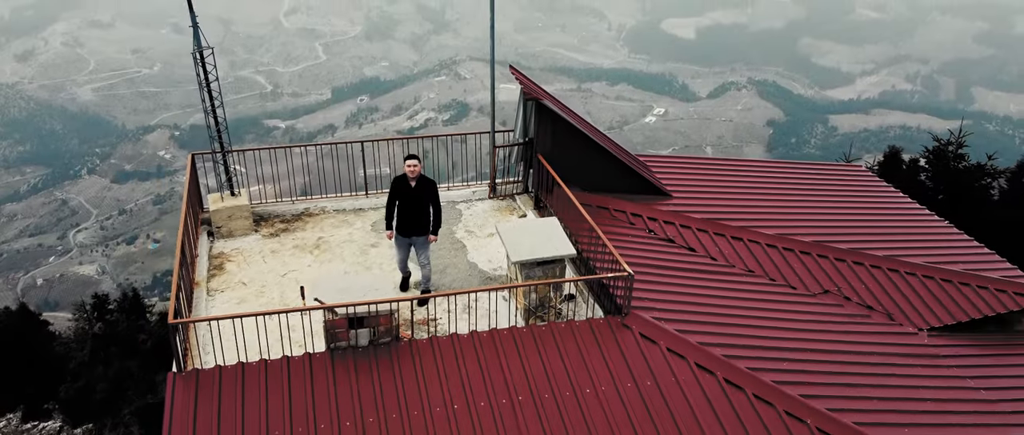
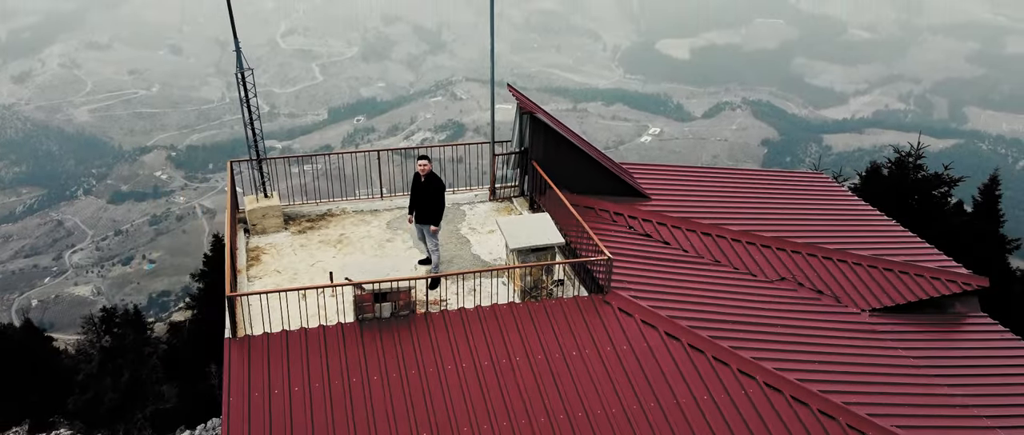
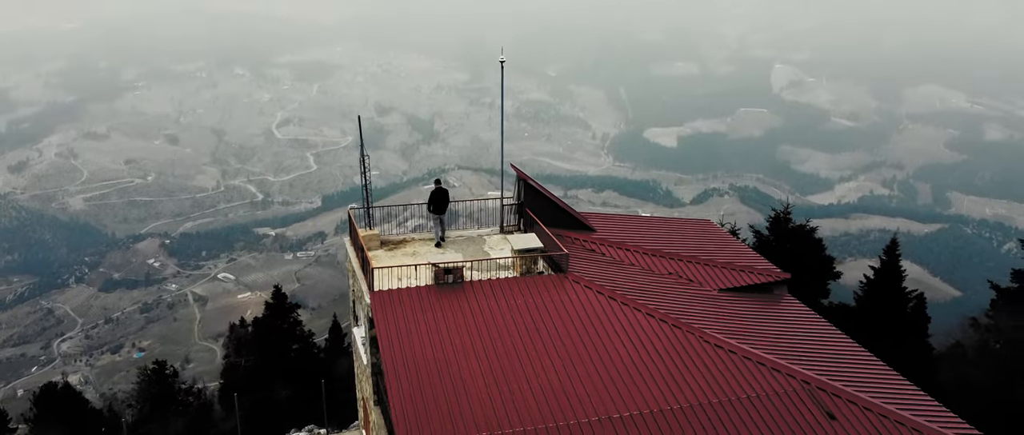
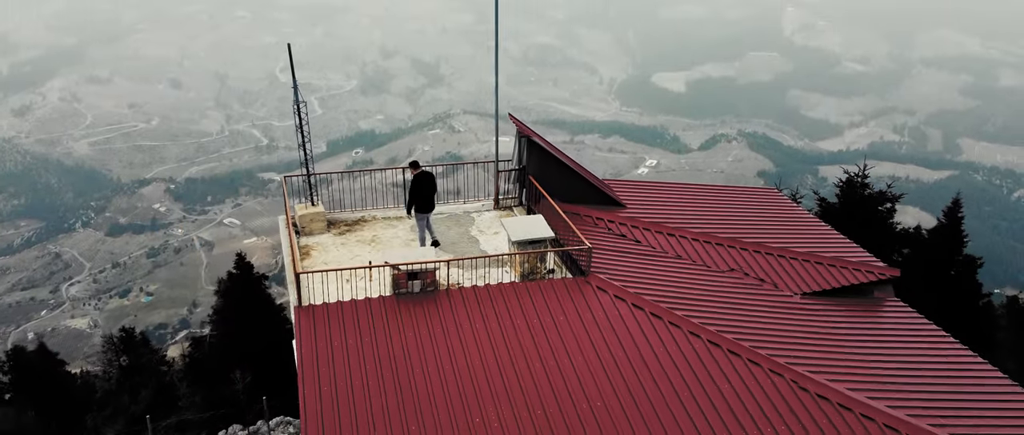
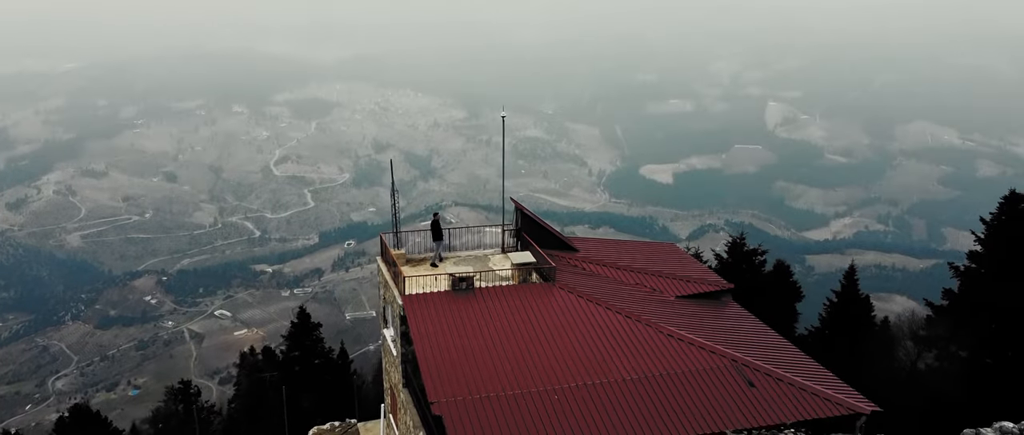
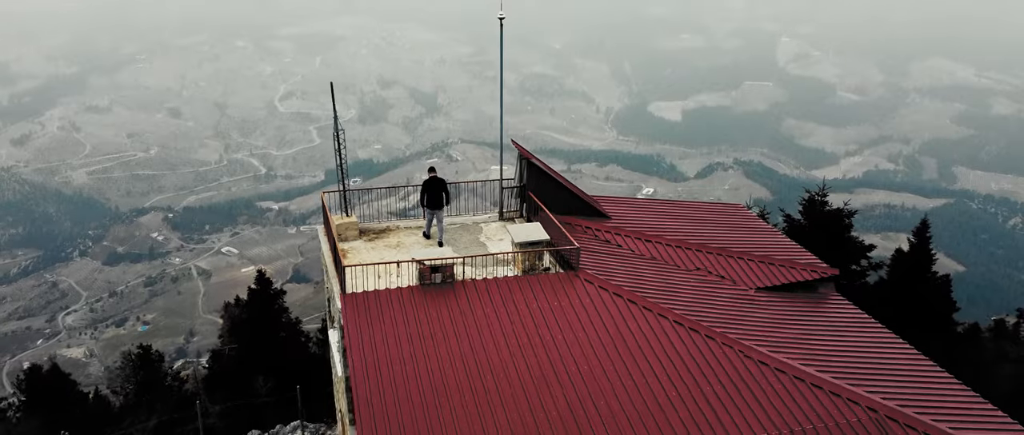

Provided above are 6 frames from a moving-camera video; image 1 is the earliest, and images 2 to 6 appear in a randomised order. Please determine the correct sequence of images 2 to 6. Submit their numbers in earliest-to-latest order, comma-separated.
2, 4, 6, 3, 5
